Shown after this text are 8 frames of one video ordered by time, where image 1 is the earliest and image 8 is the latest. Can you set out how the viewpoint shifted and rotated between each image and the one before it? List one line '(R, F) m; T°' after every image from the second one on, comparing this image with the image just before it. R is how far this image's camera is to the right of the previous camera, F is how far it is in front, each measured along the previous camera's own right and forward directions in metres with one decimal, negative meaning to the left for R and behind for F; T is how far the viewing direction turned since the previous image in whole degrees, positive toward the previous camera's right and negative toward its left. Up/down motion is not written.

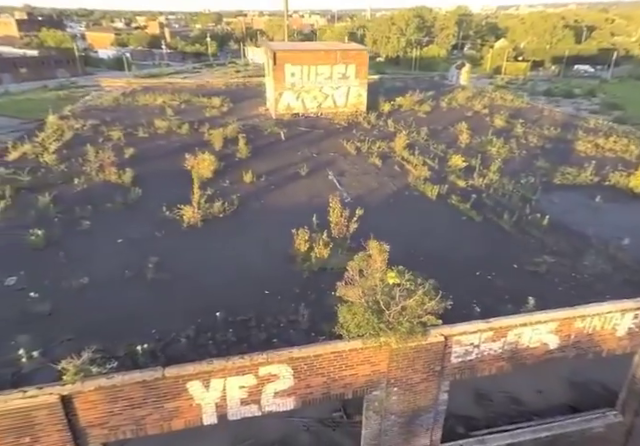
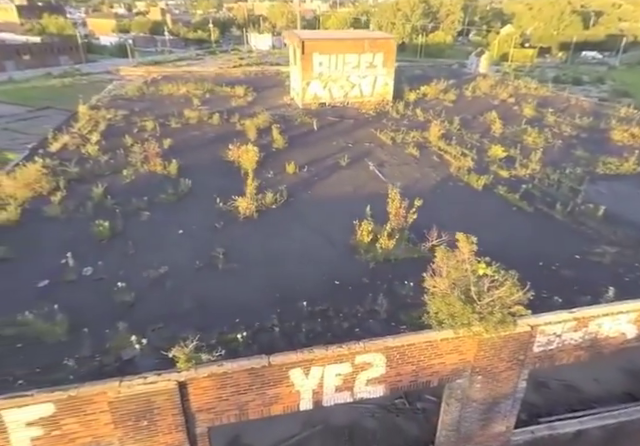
(-1.1, -0.2) m; -1°
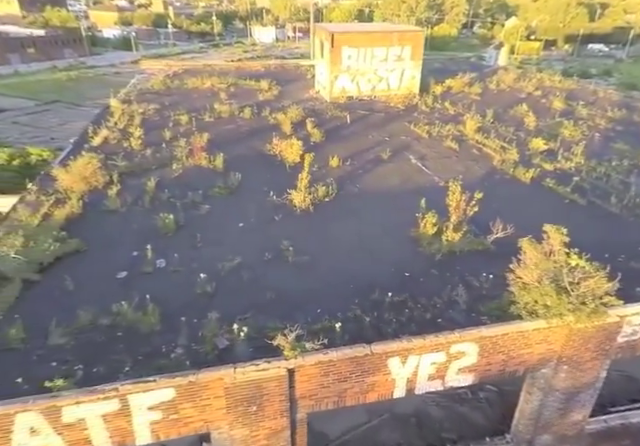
(-1.1, -0.1) m; -1°
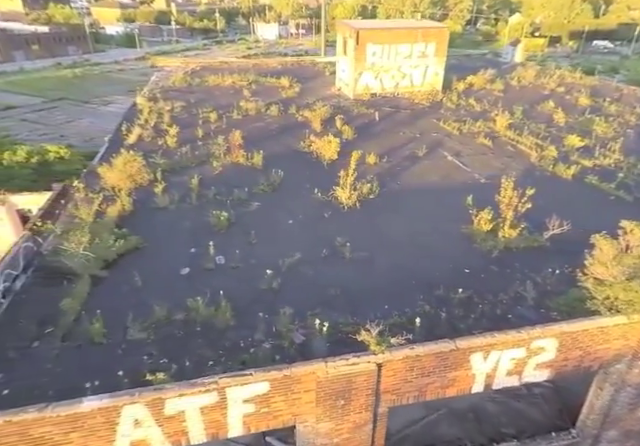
(-1.0, -0.1) m; -1°
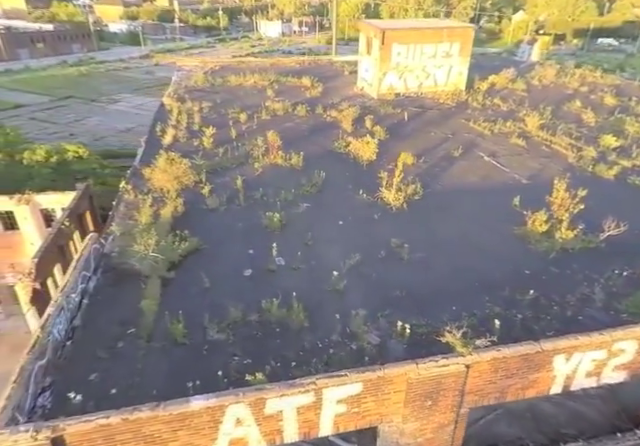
(-1.0, -0.1) m; -1°
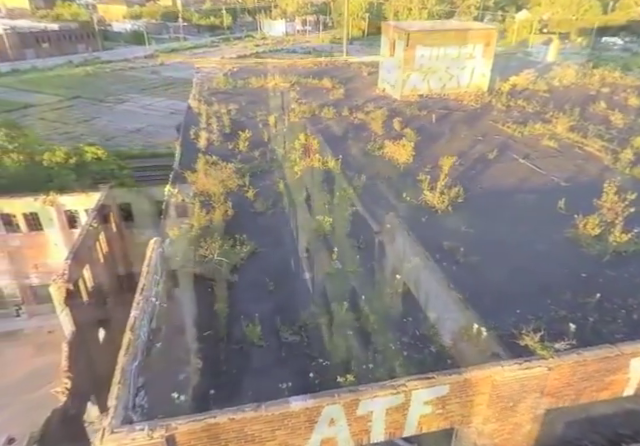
(-1.0, -0.1) m; -1°
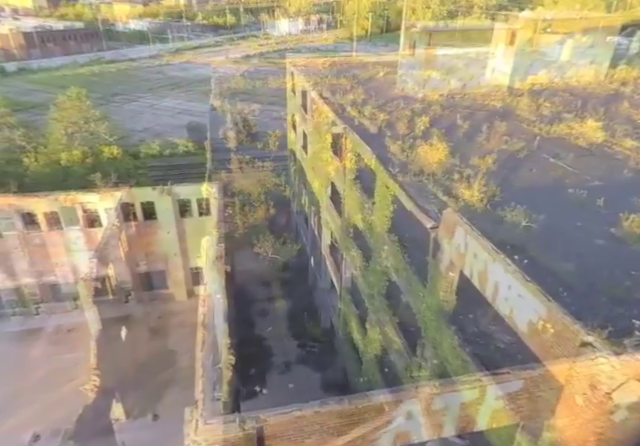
(-0.8, -0.1) m; -1°
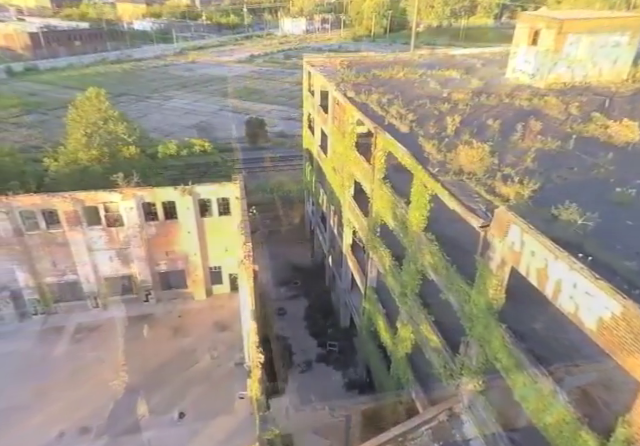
(-0.8, -0.1) m; -1°
